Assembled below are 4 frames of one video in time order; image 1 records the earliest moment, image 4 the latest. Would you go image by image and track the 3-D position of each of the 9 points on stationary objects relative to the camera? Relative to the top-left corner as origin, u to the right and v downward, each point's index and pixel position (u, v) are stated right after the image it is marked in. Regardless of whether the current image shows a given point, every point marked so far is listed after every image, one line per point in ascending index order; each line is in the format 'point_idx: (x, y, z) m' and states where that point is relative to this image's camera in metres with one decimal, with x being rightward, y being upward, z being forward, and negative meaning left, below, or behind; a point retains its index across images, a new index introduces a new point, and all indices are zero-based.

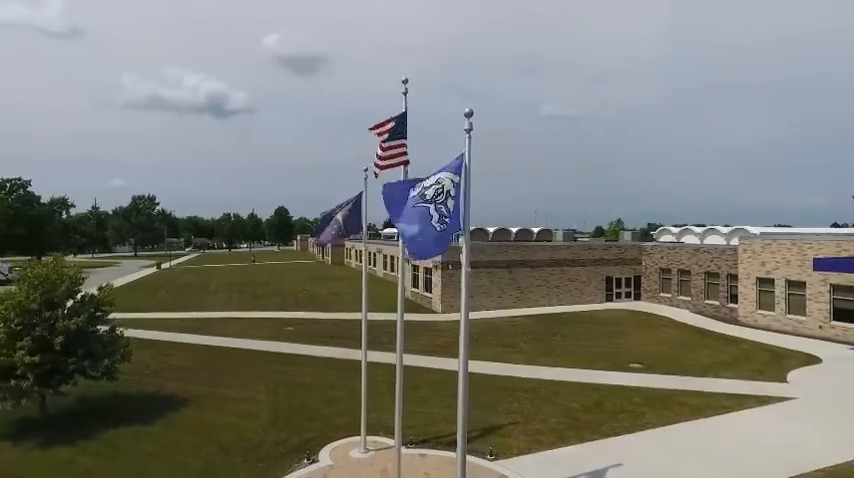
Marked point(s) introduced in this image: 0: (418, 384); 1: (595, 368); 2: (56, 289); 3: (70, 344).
0: (-0.3, -4.9, +17.9) m
1: (+6.1, -4.7, +19.3) m
2: (-10.4, -1.4, +14.8) m
3: (-10.0, -2.9, +14.7) m
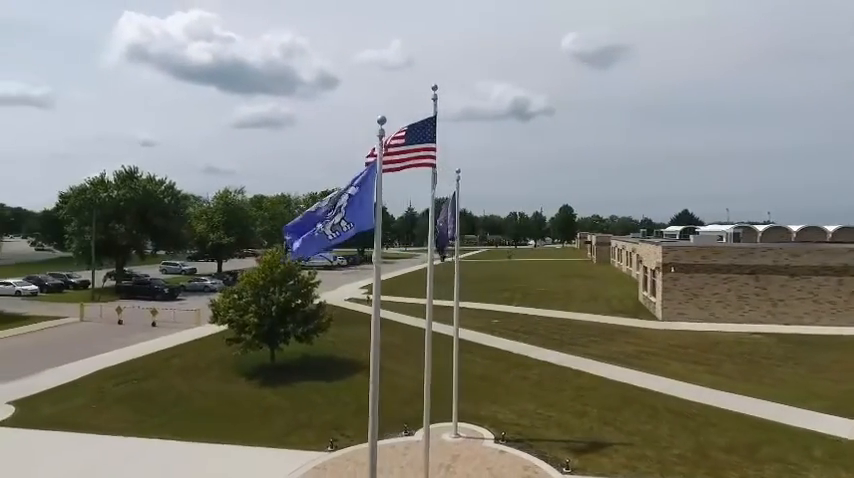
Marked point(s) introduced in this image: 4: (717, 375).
0: (+4.4, -4.9, +17.3) m
1: (+10.7, -4.7, +15.0) m
2: (-5.7, -1.2, +19.9) m
3: (-5.4, -2.8, +19.7) m
4: (+10.0, -4.7, +18.3) m
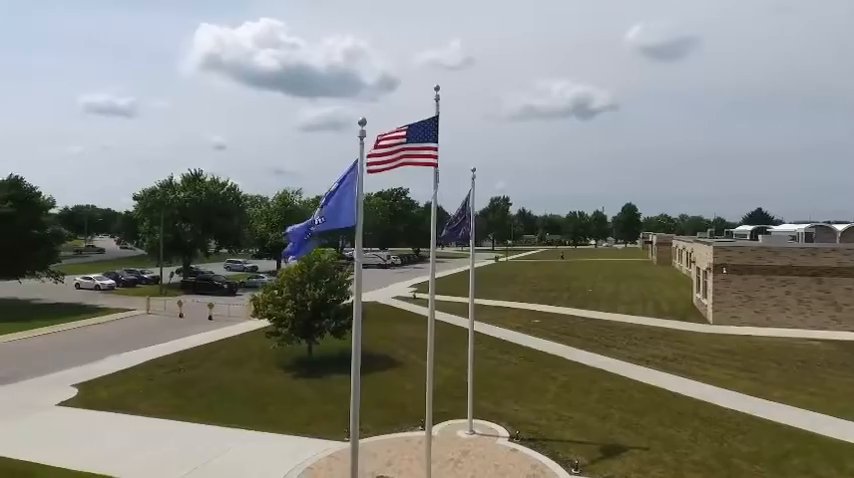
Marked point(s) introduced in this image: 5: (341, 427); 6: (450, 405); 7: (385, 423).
0: (+5.2, -4.8, +16.9) m
1: (+11.2, -4.7, +13.9) m
2: (-4.5, -1.1, +20.8) m
3: (-4.2, -2.7, +20.5) m
4: (+10.9, -4.7, +17.3) m
5: (-2.4, -5.2, +14.5) m
6: (+0.7, -5.0, +16.0) m
7: (-1.1, -5.1, +14.8) m
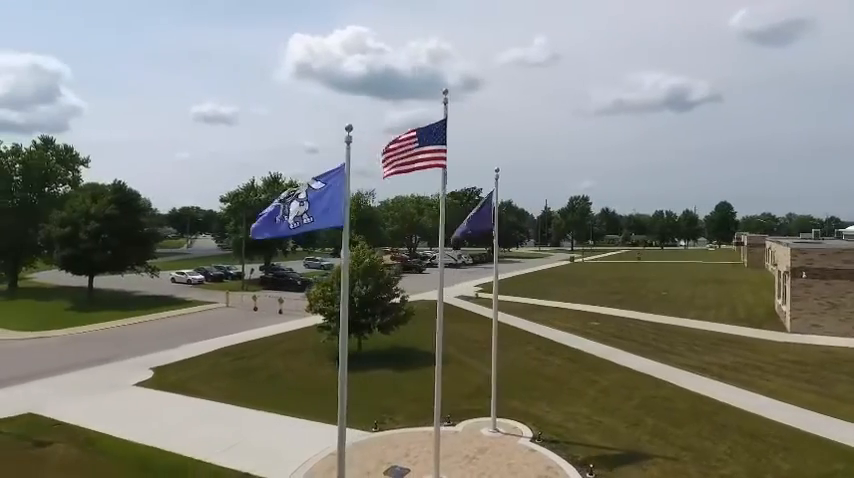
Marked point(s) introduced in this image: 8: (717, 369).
0: (+6.3, -4.8, +16.3) m
1: (+11.7, -4.7, +12.4) m
2: (-2.7, -1.1, +21.6) m
3: (-2.5, -2.7, +21.3) m
4: (+11.9, -4.7, +15.8) m
5: (-1.6, -5.2, +15.1) m
6: (+1.7, -5.0, +16.1) m
7: (-0.3, -5.1, +15.3) m
8: (+10.4, -4.7, +18.8) m
